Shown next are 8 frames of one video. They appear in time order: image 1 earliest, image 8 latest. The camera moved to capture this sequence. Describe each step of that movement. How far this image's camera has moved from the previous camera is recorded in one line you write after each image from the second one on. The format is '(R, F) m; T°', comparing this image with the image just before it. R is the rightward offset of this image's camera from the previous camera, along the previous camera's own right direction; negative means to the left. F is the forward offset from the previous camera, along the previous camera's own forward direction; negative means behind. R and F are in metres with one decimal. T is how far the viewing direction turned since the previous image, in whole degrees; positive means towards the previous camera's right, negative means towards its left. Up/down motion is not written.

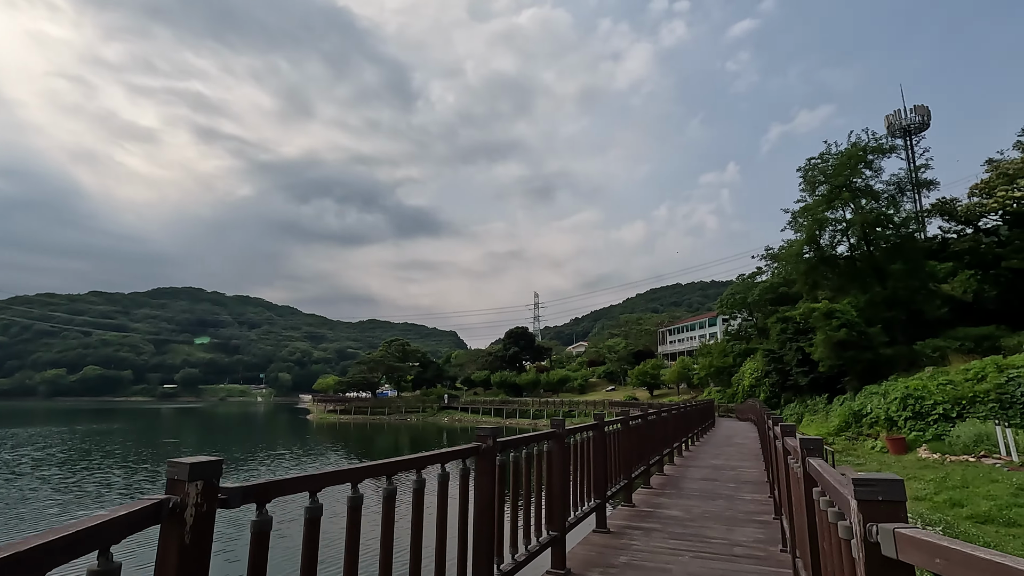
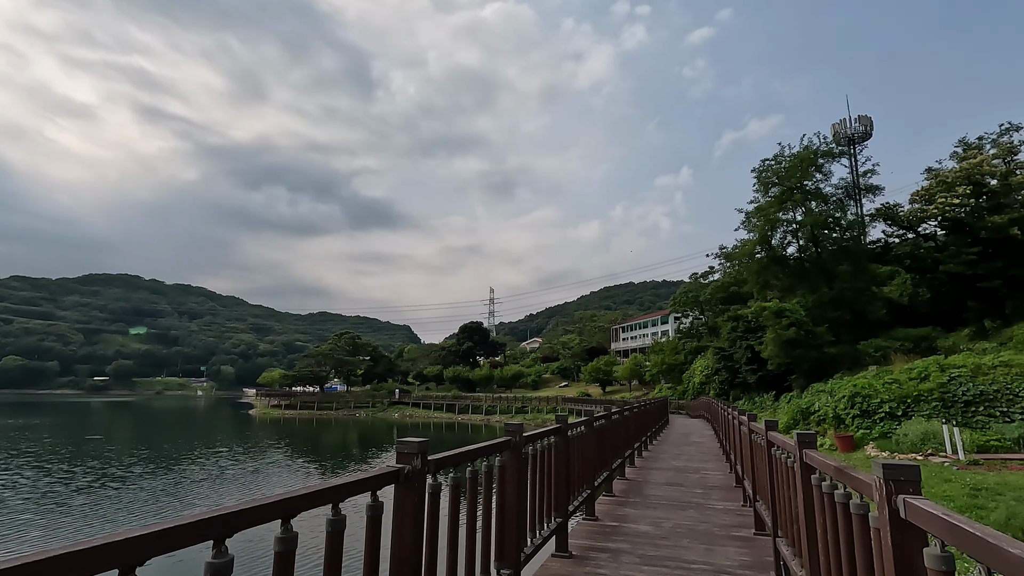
(0.0, +0.6) m; +5°
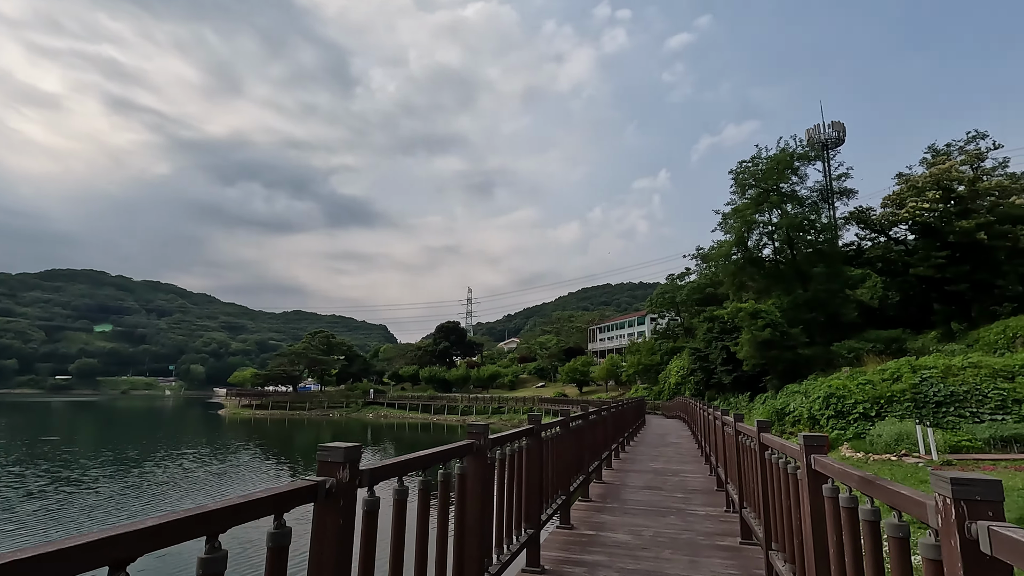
(0.0, +0.3) m; +2°
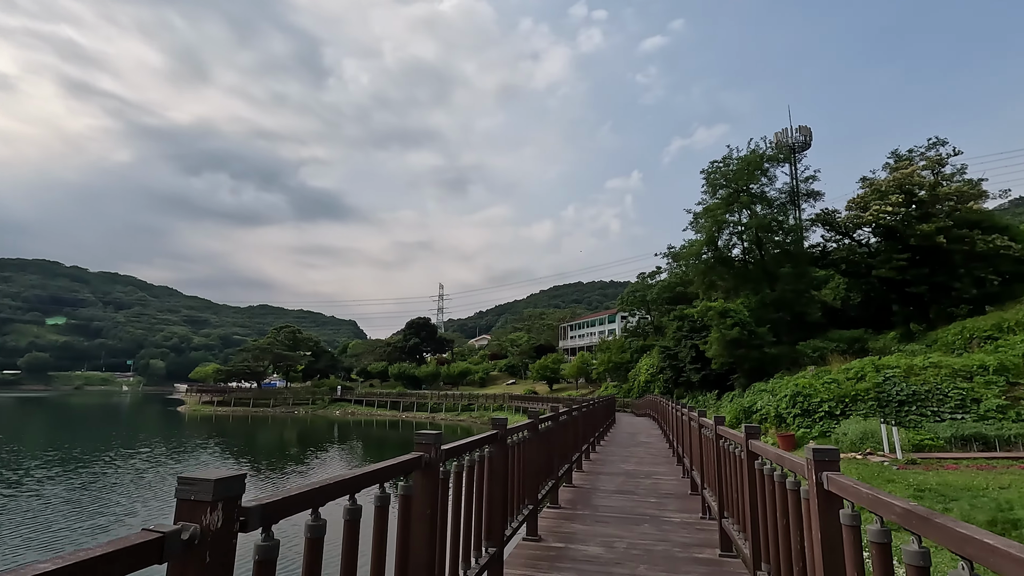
(0.0, +0.3) m; +3°
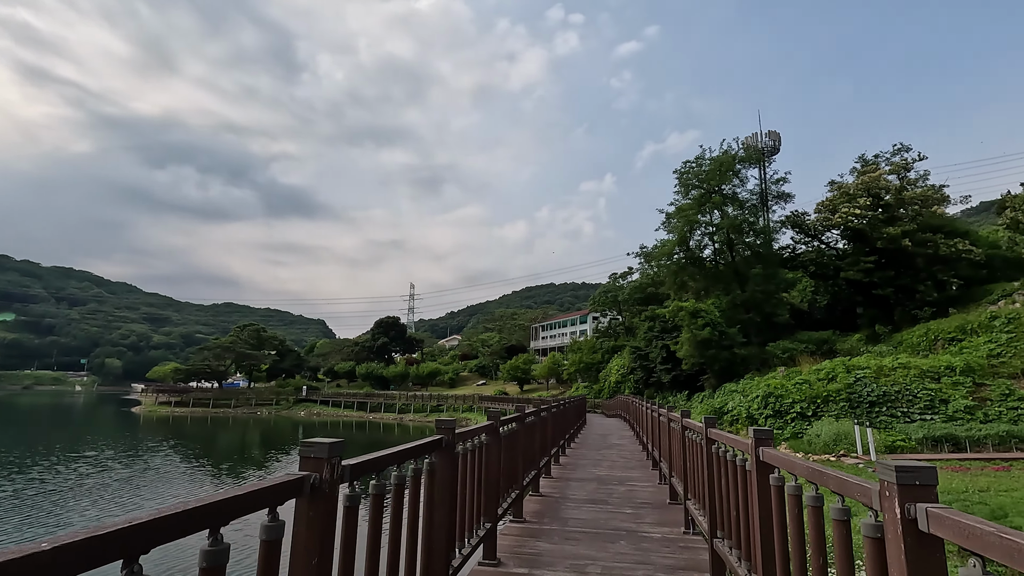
(+0.1, +0.5) m; +3°
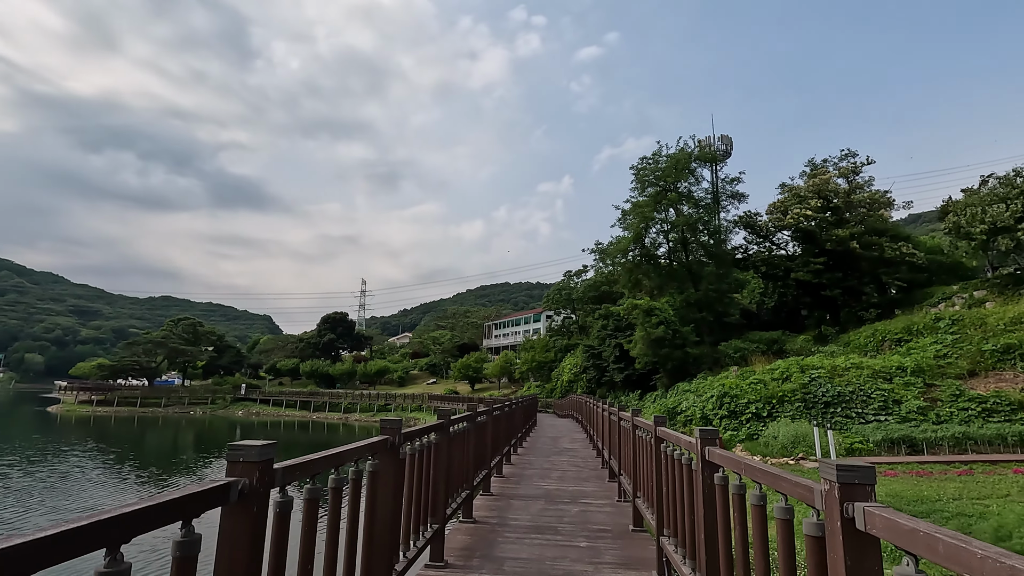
(+0.2, +0.8) m; +5°
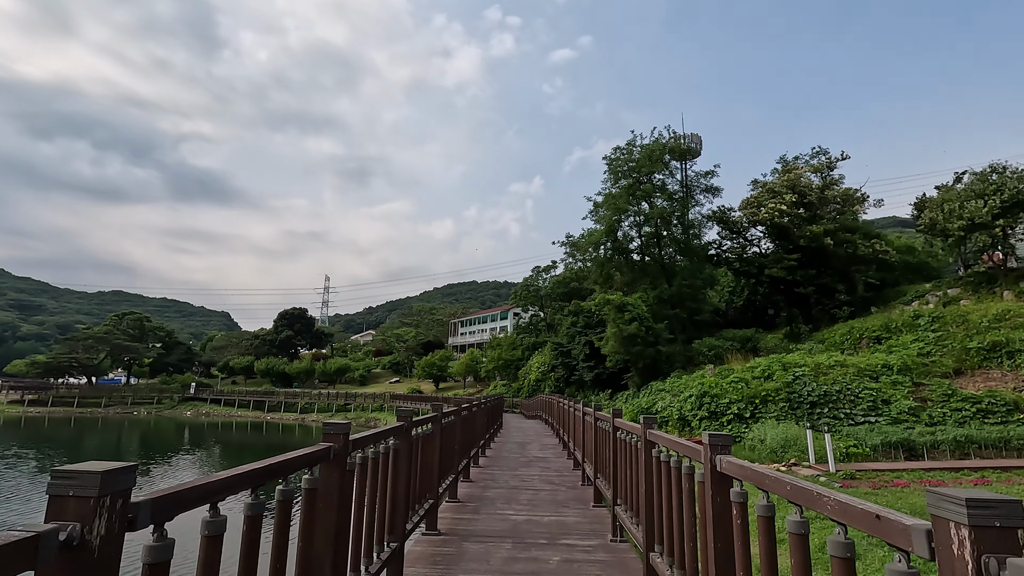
(+0.1, +1.1) m; +4°
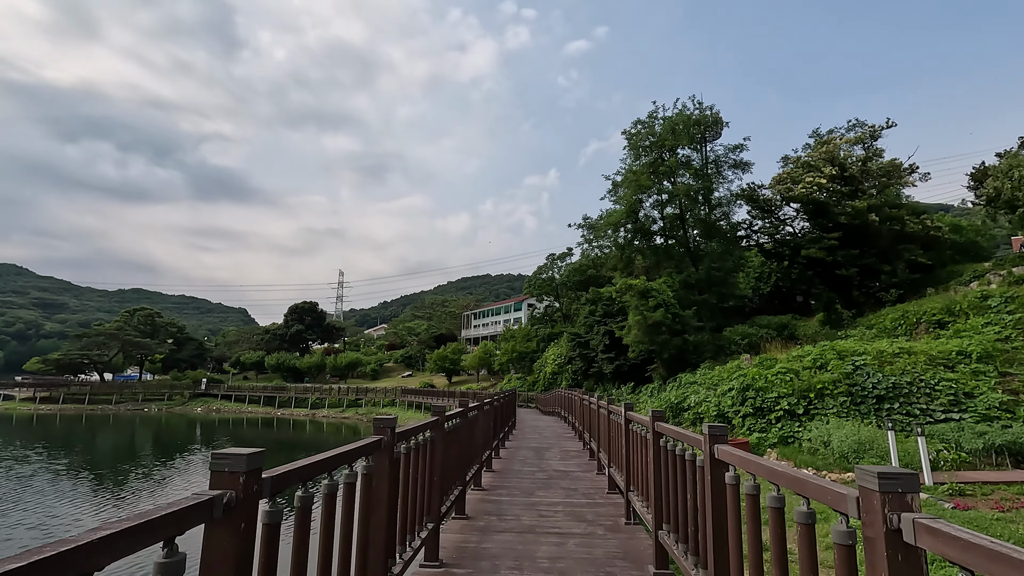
(0.0, +1.3) m; -2°
